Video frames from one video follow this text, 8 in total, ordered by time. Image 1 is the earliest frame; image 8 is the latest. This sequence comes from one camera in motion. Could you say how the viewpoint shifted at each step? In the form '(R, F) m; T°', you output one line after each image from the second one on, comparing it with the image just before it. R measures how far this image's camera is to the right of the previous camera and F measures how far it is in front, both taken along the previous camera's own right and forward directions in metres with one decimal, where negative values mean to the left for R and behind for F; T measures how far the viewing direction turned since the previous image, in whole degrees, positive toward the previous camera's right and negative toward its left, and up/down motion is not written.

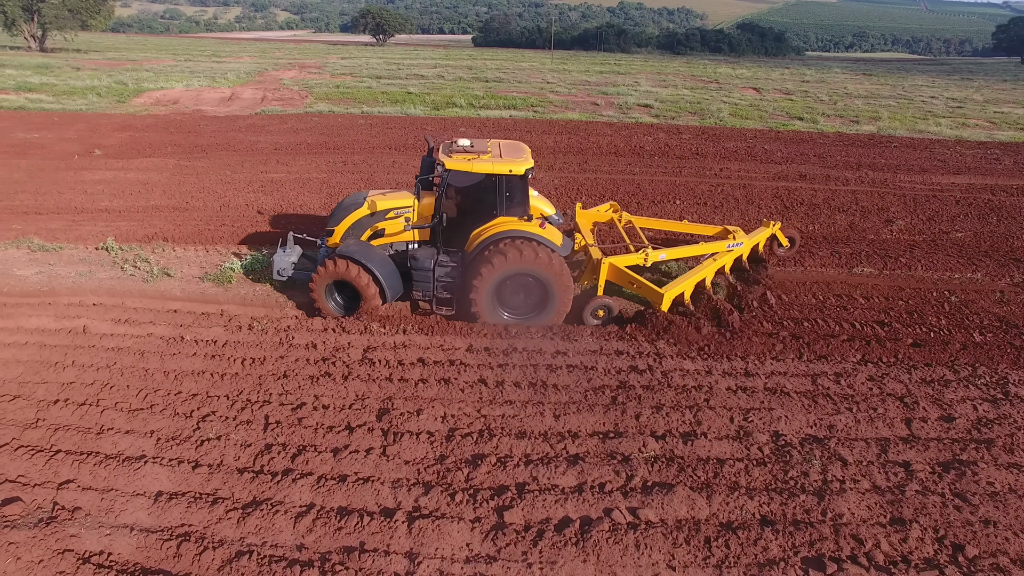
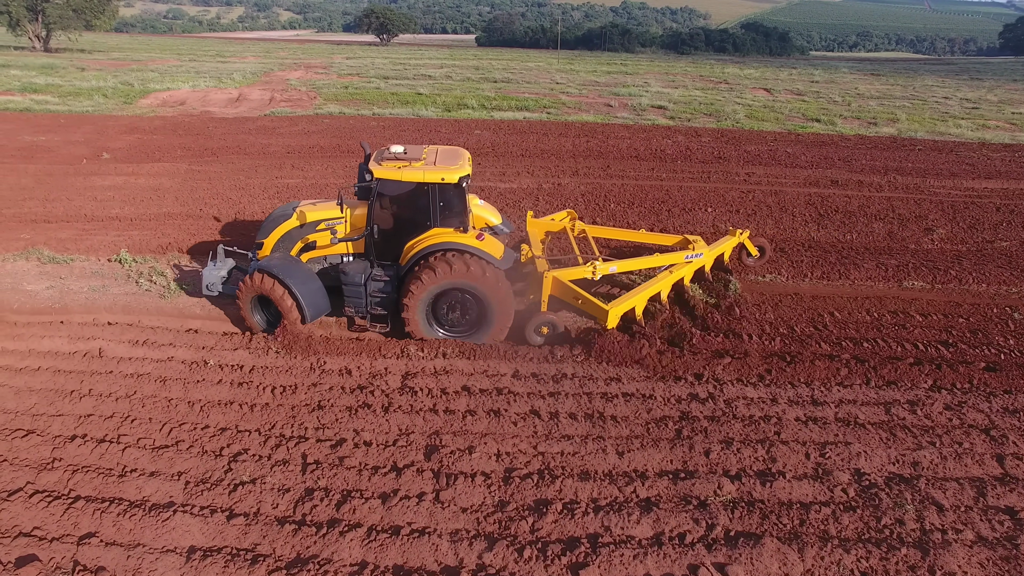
(-0.4, +0.4) m; 0°
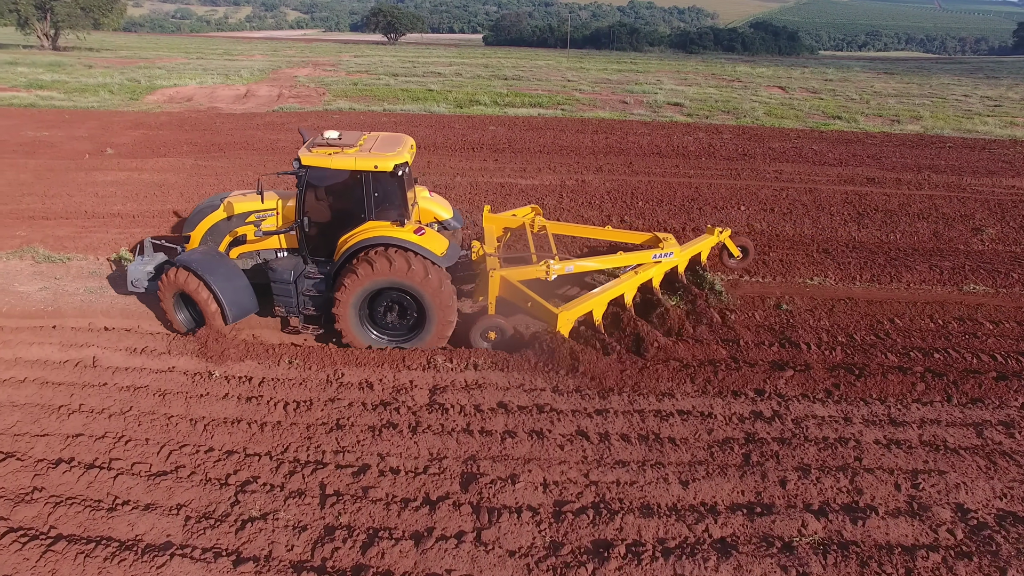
(-0.3, +0.6) m; 0°
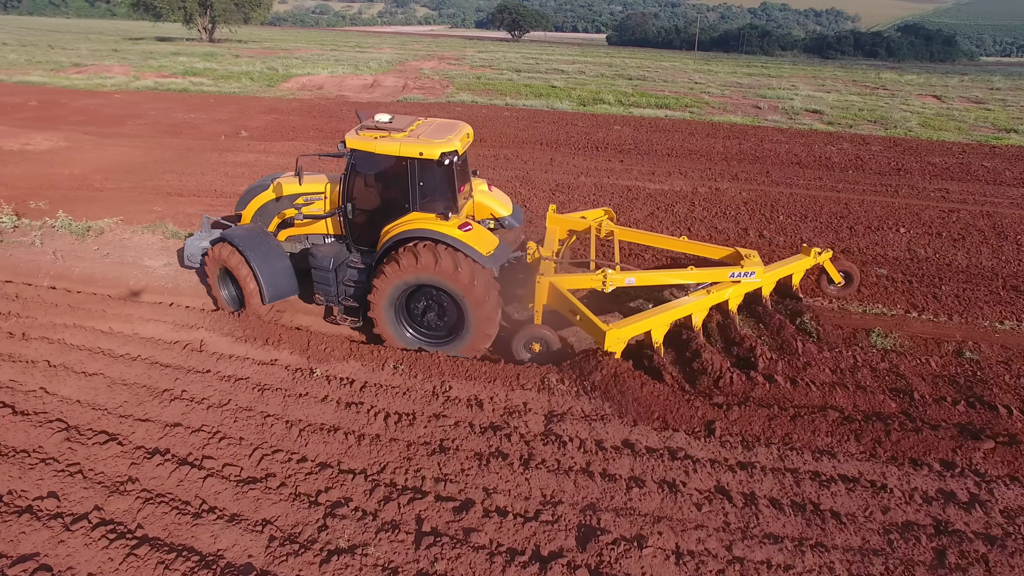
(-0.2, +0.6) m; -9°
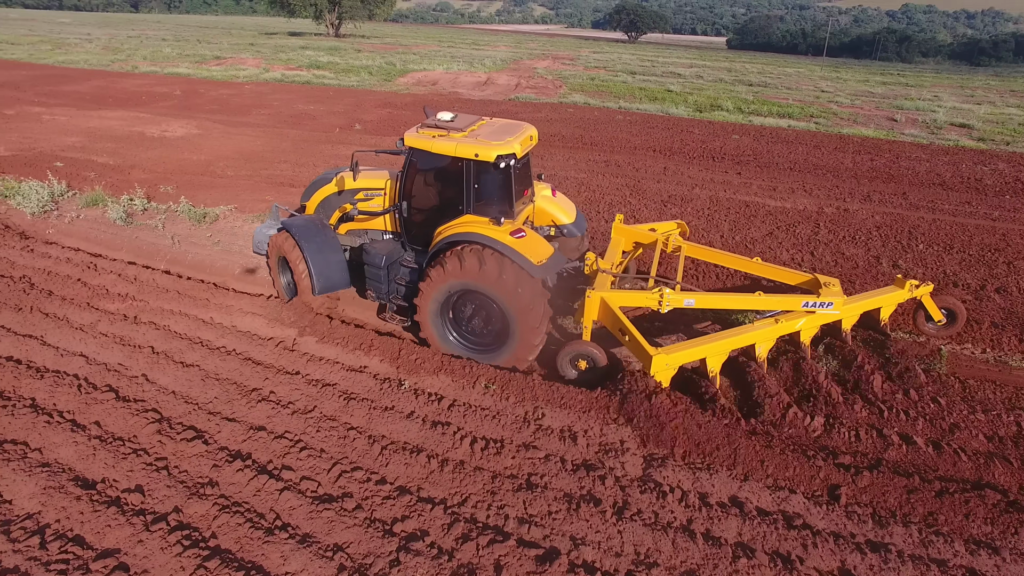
(-0.1, +0.3) m; -8°
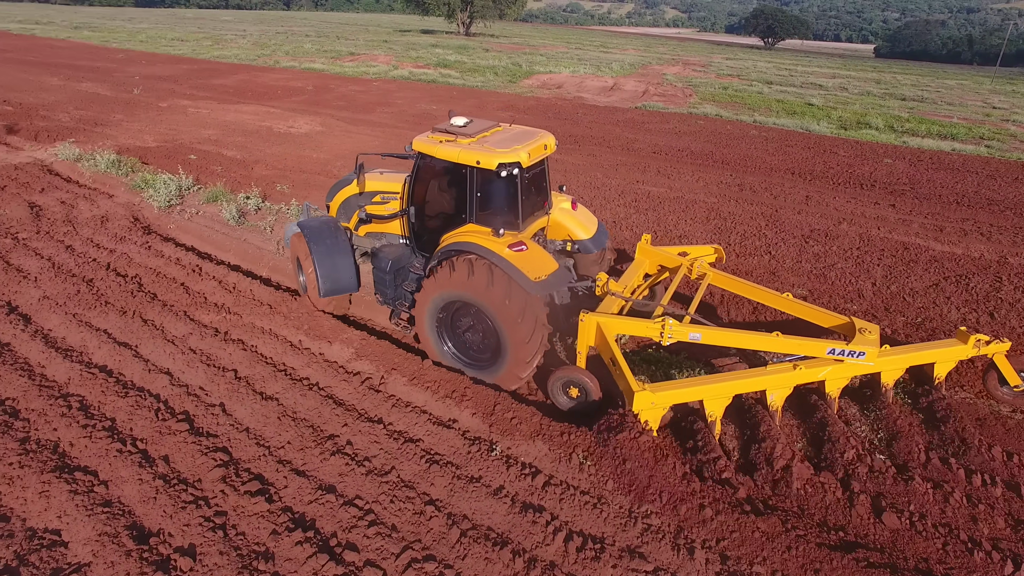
(-0.1, +0.6) m; -9°
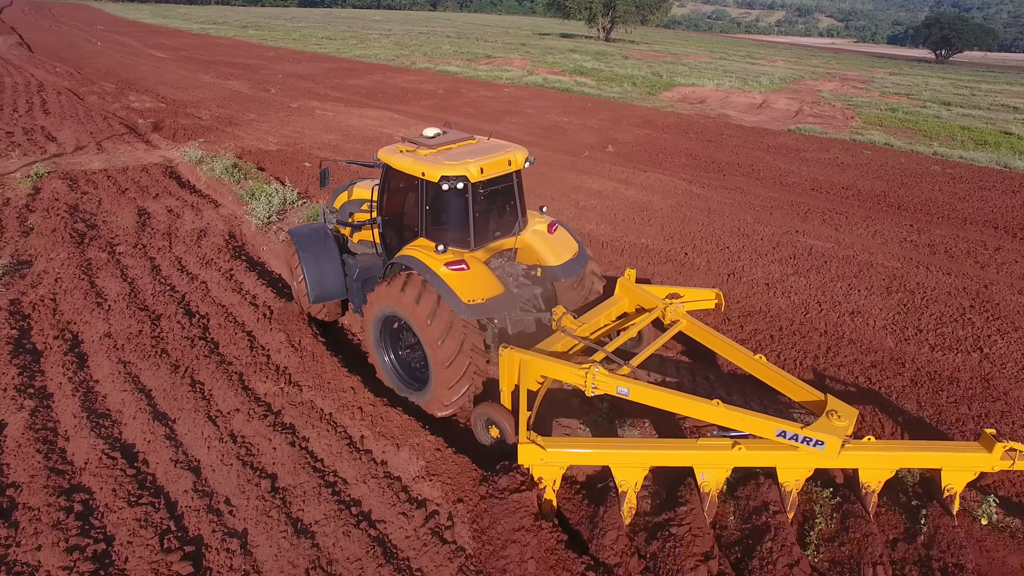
(-0.1, +1.2) m; -10°
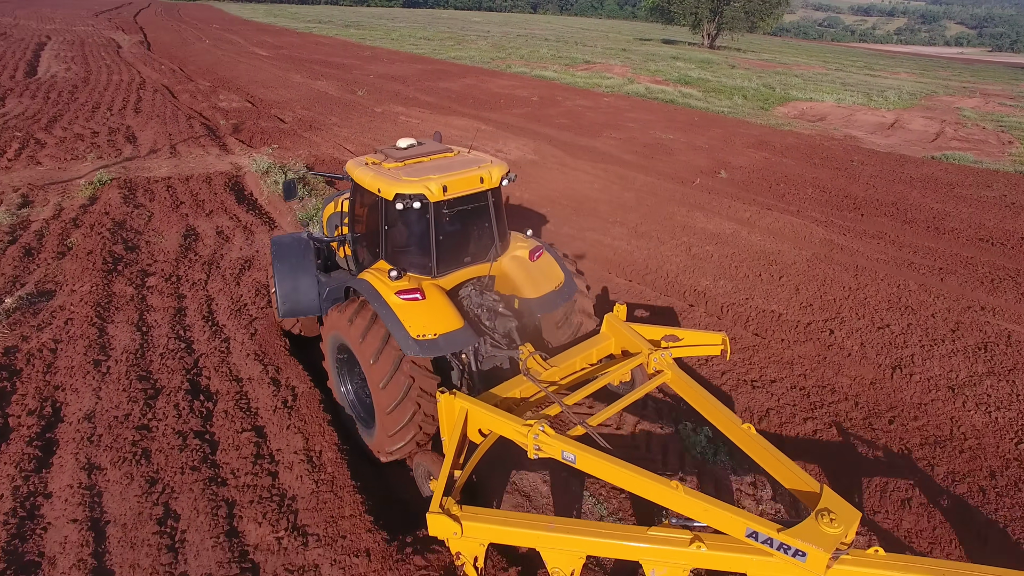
(-0.1, +1.4) m; -7°
